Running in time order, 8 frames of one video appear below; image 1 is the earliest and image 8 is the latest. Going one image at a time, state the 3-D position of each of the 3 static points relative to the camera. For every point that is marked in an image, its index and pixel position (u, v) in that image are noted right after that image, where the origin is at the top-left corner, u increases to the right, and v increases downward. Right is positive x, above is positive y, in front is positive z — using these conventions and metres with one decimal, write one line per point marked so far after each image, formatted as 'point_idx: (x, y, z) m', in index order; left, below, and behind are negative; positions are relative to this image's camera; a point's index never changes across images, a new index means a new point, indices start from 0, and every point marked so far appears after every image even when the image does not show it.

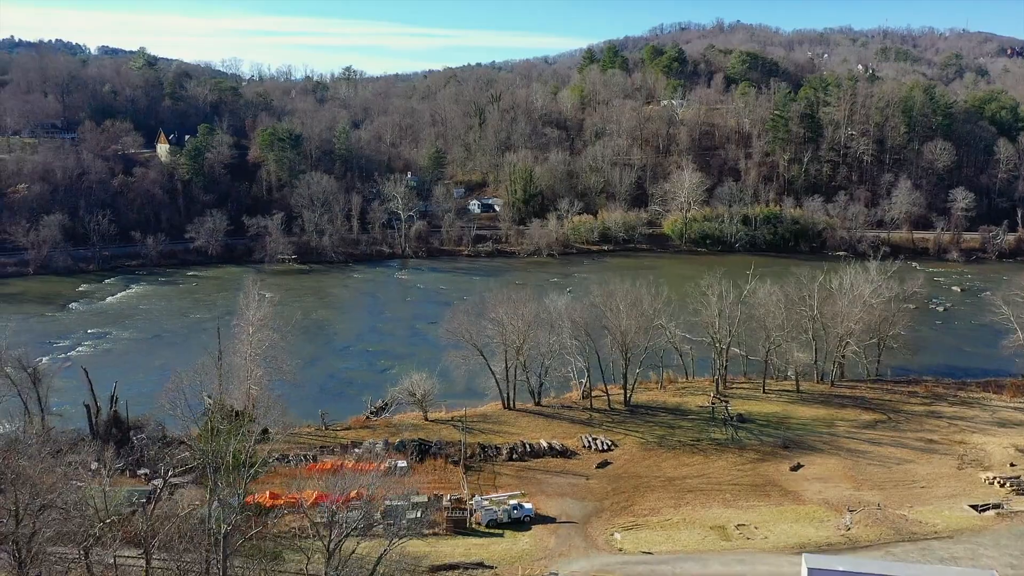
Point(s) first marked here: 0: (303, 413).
0: (-5.0, -3.0, +20.0) m
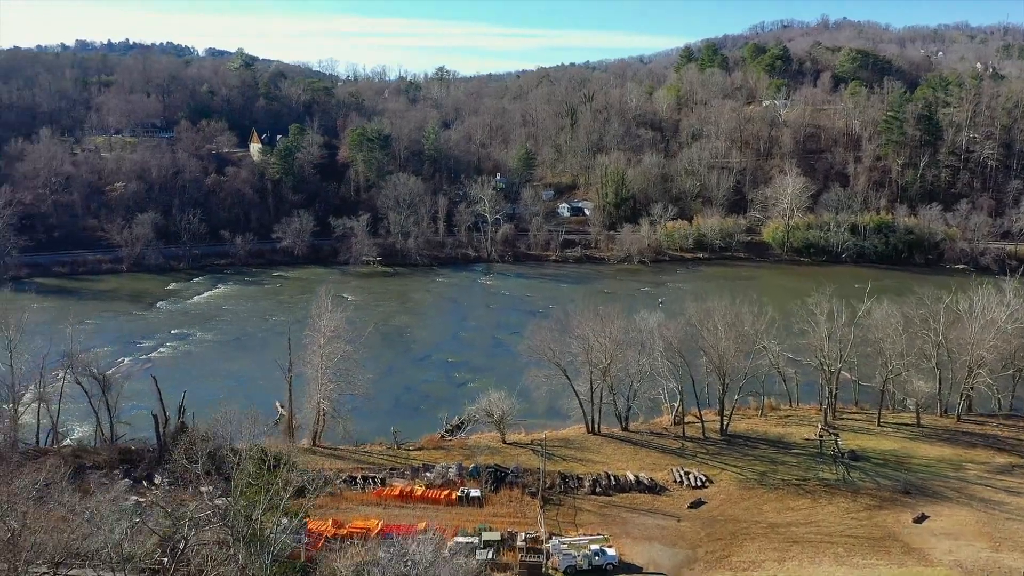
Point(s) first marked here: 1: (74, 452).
0: (-3.1, -3.2, +19.0) m
1: (-8.6, -3.3, +16.5) m
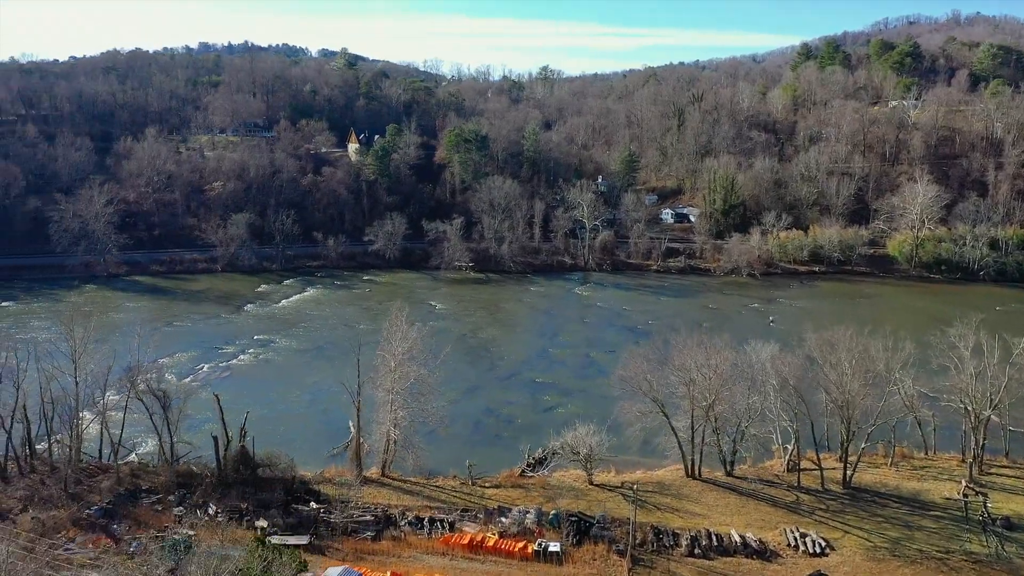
0: (-1.3, -3.5, +17.4) m
1: (-7.0, -3.4, +15.6) m
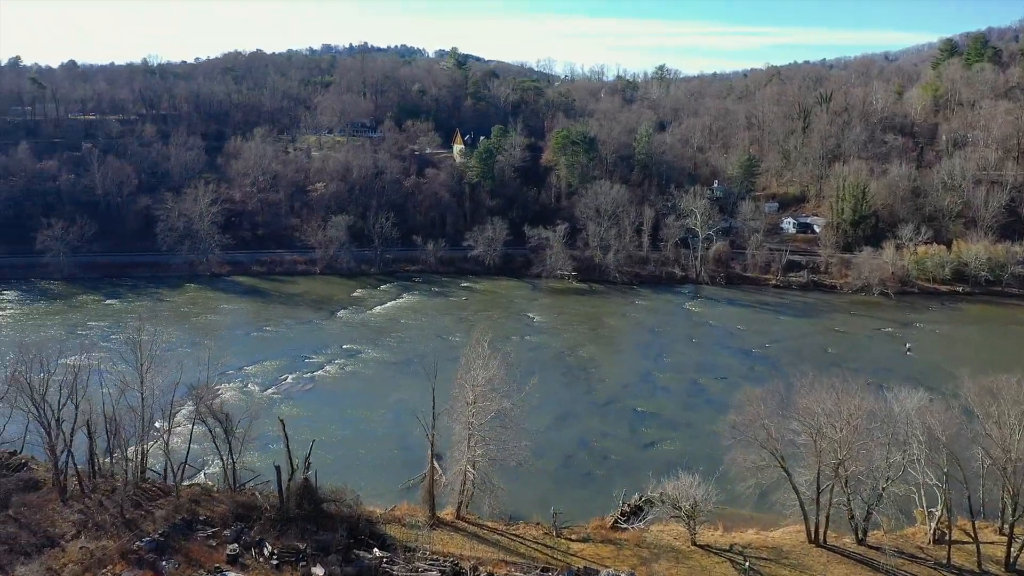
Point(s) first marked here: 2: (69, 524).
0: (+0.4, -3.9, +15.6) m
1: (-5.5, -3.7, +14.6) m
2: (-7.2, -3.9, +13.7) m
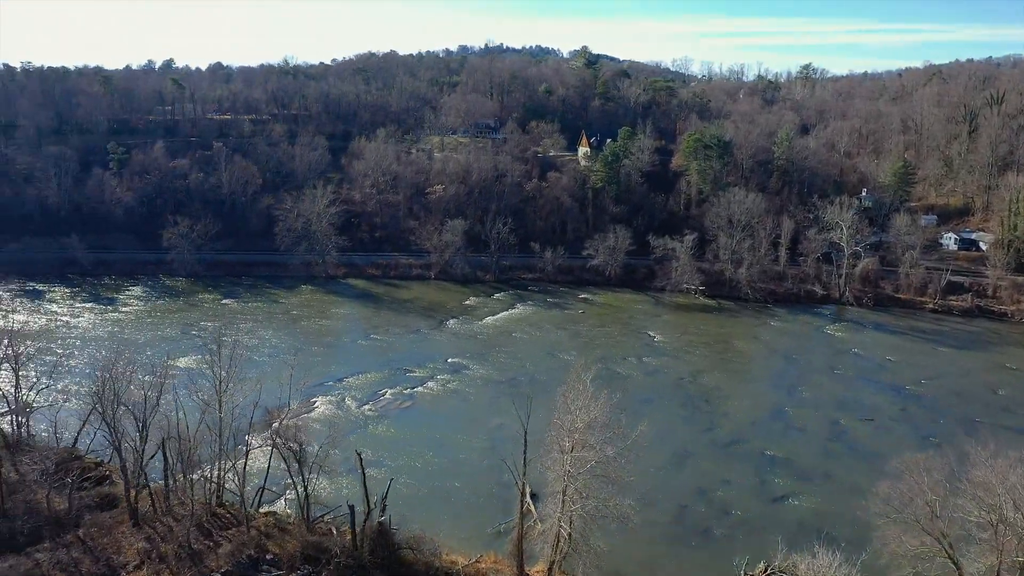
0: (+2.1, -4.4, +13.5) m
1: (-4.0, -3.9, +13.4) m
2: (-5.8, -4.0, +12.8) m
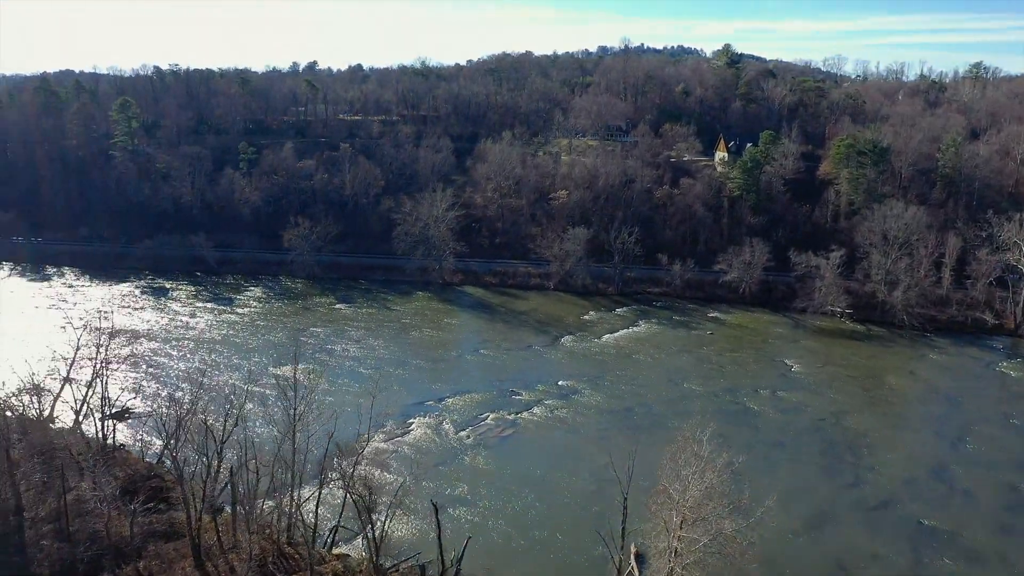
0: (+3.3, -4.9, +11.2) m
1: (-2.6, -4.2, +12.0) m
2: (-4.5, -4.3, +11.7) m
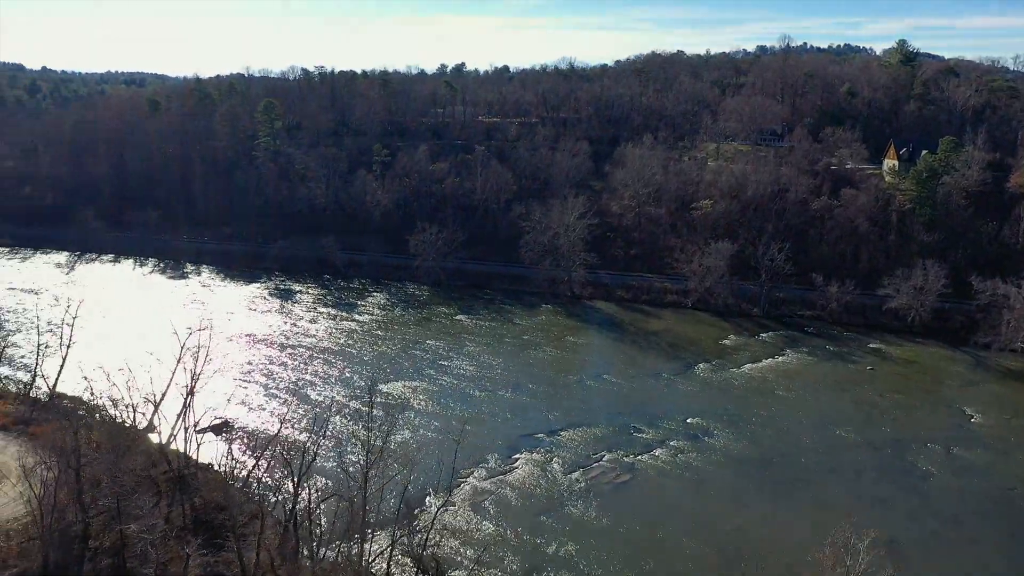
0: (+4.2, -5.5, +8.4) m
1: (-1.5, -4.6, +10.2) m
2: (-3.4, -4.6, +10.3) m
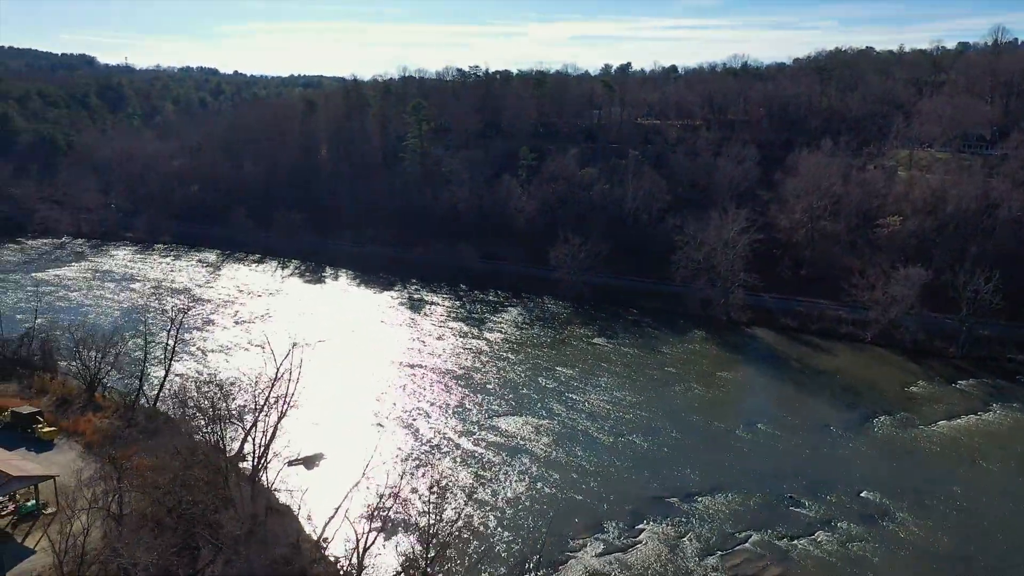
0: (+4.4, -6.2, +4.8) m
1: (-0.8, -5.1, +7.7) m
2: (-2.6, -5.0, +8.1) m
